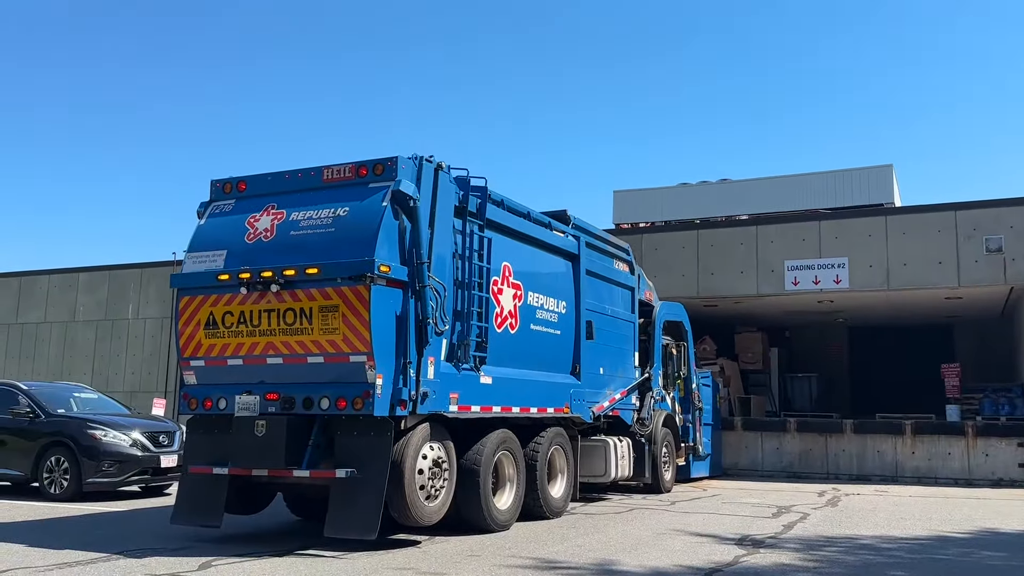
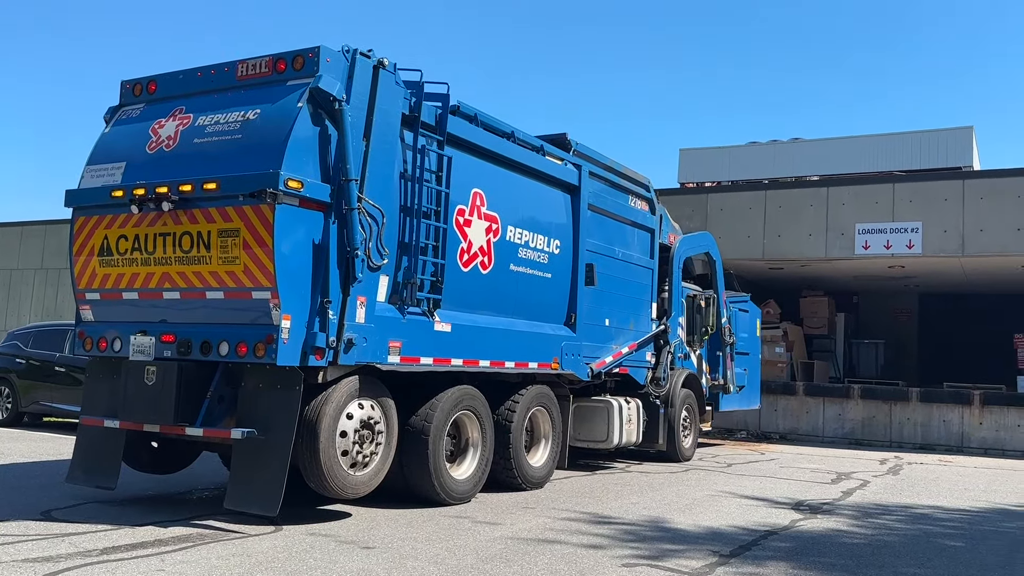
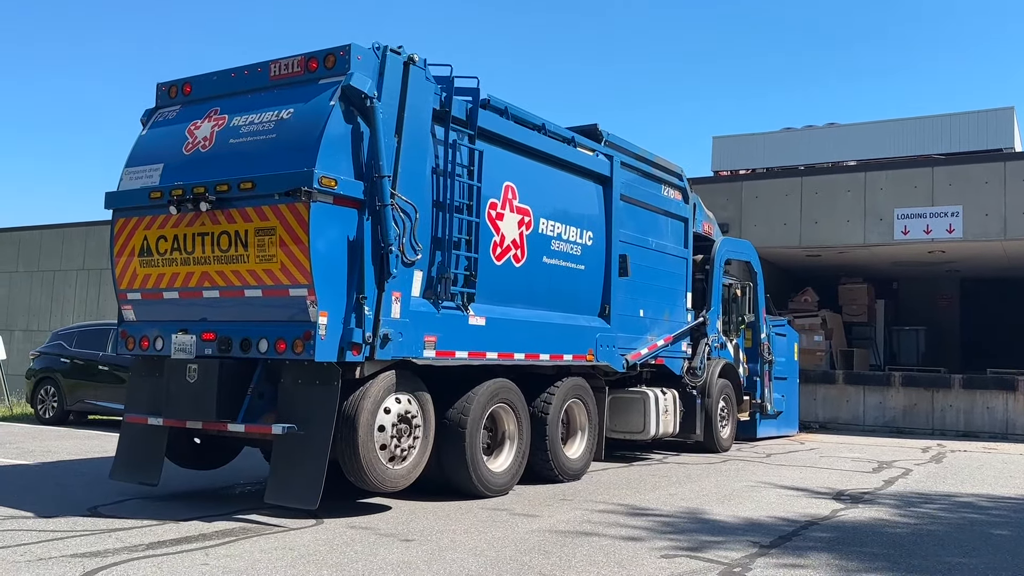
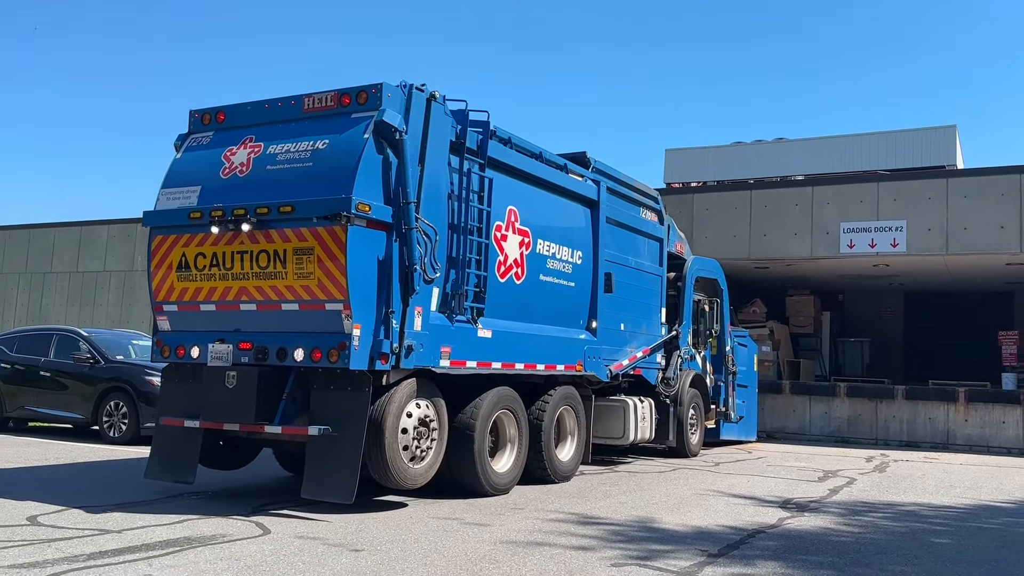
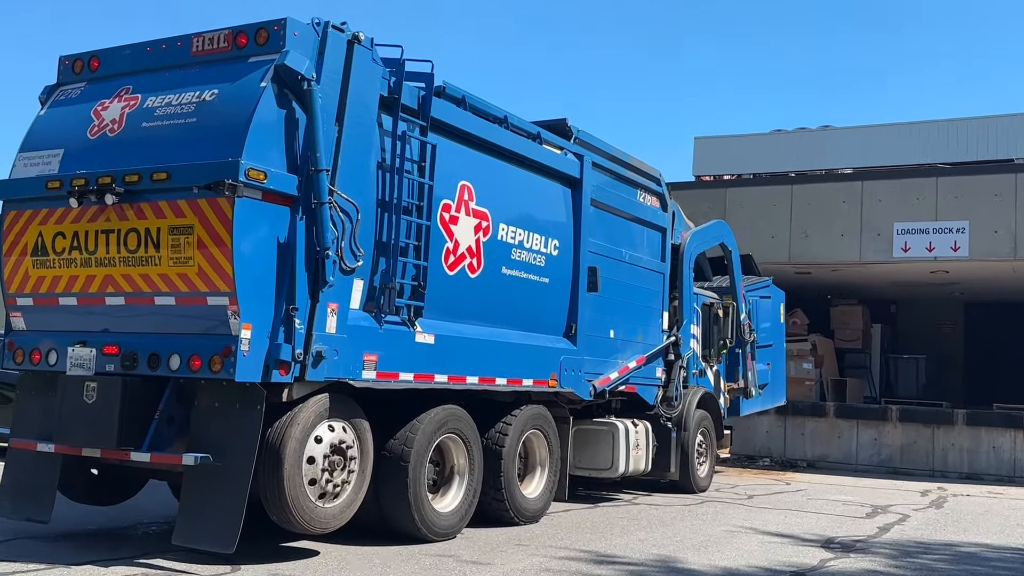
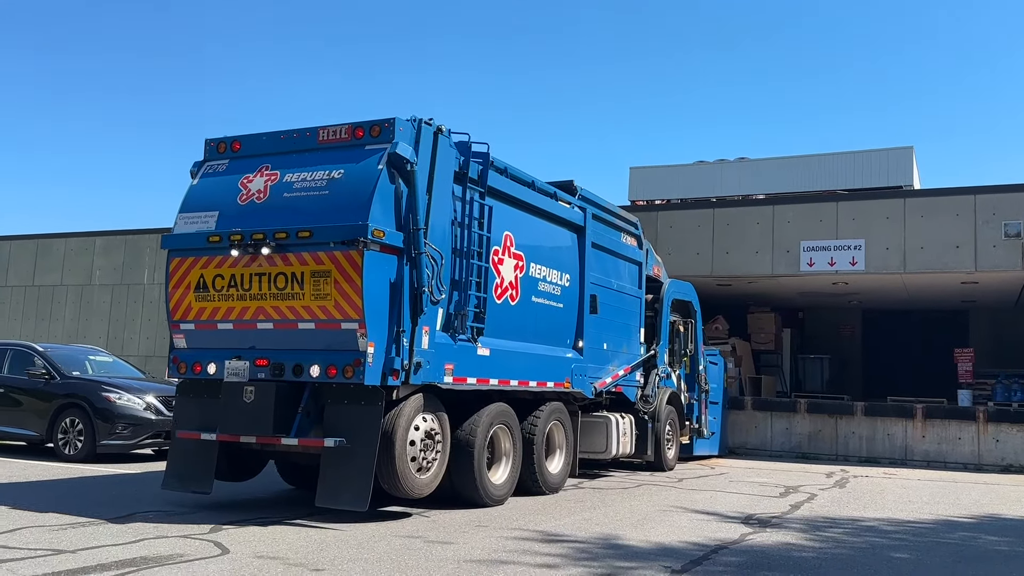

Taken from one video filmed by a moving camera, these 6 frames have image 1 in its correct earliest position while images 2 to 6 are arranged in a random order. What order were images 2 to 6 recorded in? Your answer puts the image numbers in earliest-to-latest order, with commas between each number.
6, 4, 3, 2, 5
